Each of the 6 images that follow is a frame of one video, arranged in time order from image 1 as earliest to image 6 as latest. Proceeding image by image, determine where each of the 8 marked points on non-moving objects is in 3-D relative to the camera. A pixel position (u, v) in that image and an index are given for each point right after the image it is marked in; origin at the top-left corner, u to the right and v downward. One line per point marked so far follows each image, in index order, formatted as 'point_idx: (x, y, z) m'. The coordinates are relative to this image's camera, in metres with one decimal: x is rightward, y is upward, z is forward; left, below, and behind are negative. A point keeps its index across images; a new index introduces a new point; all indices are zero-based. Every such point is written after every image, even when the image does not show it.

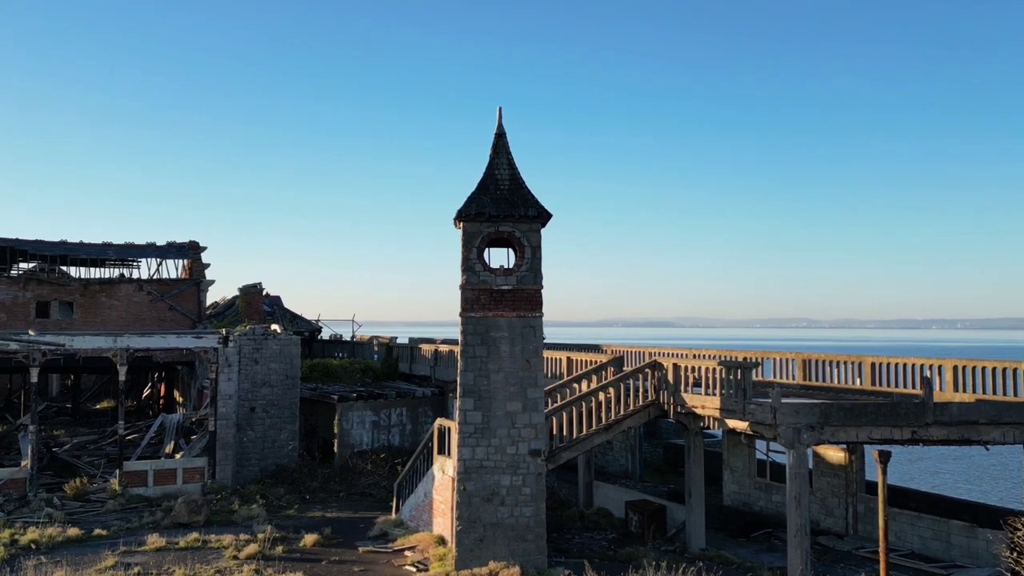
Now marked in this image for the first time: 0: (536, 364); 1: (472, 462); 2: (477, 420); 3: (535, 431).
0: (+0.4, -1.4, +18.0) m
1: (-0.7, -3.1, +17.9) m
2: (-0.6, -2.4, +17.9) m
3: (+0.4, -2.6, +18.0) m
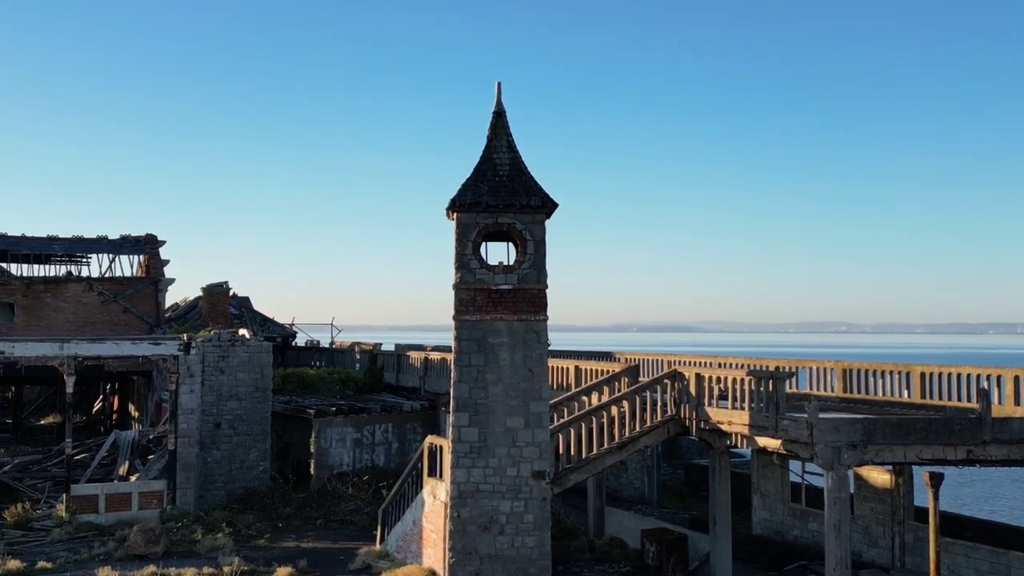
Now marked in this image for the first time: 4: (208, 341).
0: (+0.4, -1.4, +15.6) m
1: (-0.7, -3.1, +15.5) m
2: (-0.6, -2.3, +15.5) m
3: (+0.4, -2.6, +15.7) m
4: (-6.1, -1.1, +19.4) m
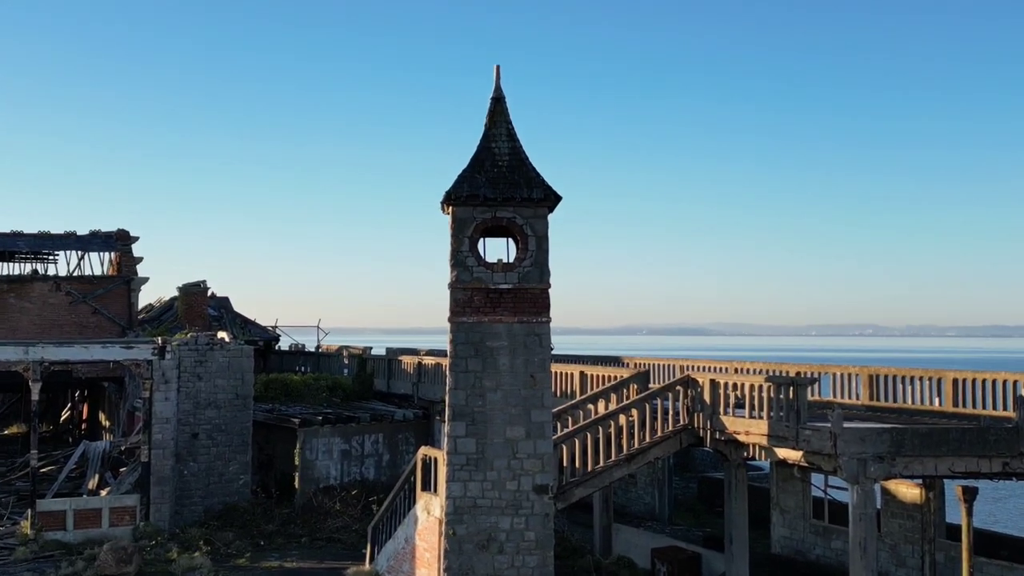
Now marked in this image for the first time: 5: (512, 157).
0: (+0.4, -1.4, +14.4) m
1: (-0.7, -3.1, +14.2) m
2: (-0.6, -2.3, +14.2) m
3: (+0.4, -2.6, +14.4) m
4: (-6.1, -1.1, +18.1) m
5: (0.0, +2.0, +15.2) m
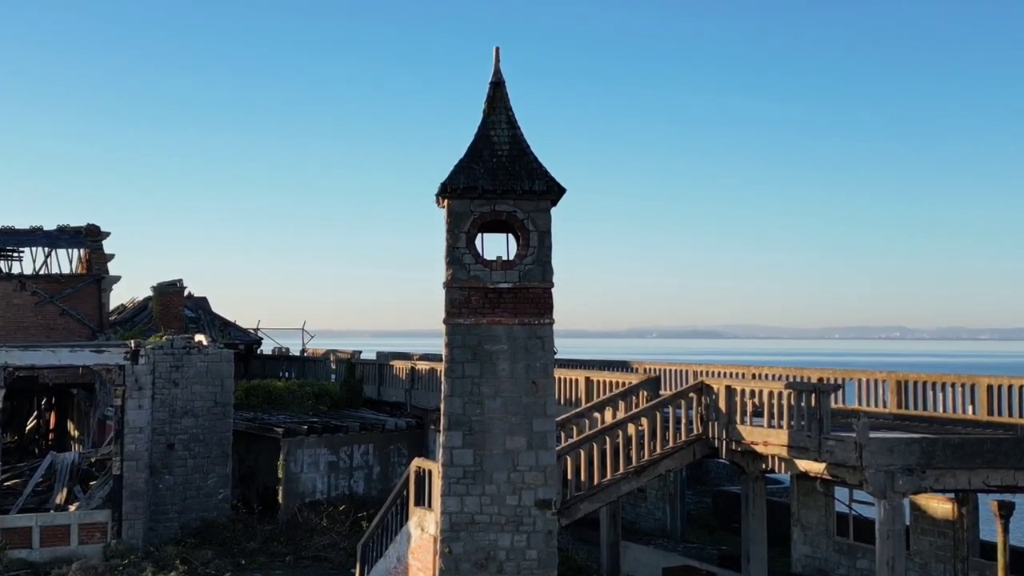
0: (+0.4, -1.3, +13.2) m
1: (-0.7, -3.0, +13.1) m
2: (-0.6, -2.3, +13.1) m
3: (+0.4, -2.5, +13.2) m
4: (-6.1, -1.1, +17.0) m
5: (0.0, +2.0, +14.1) m
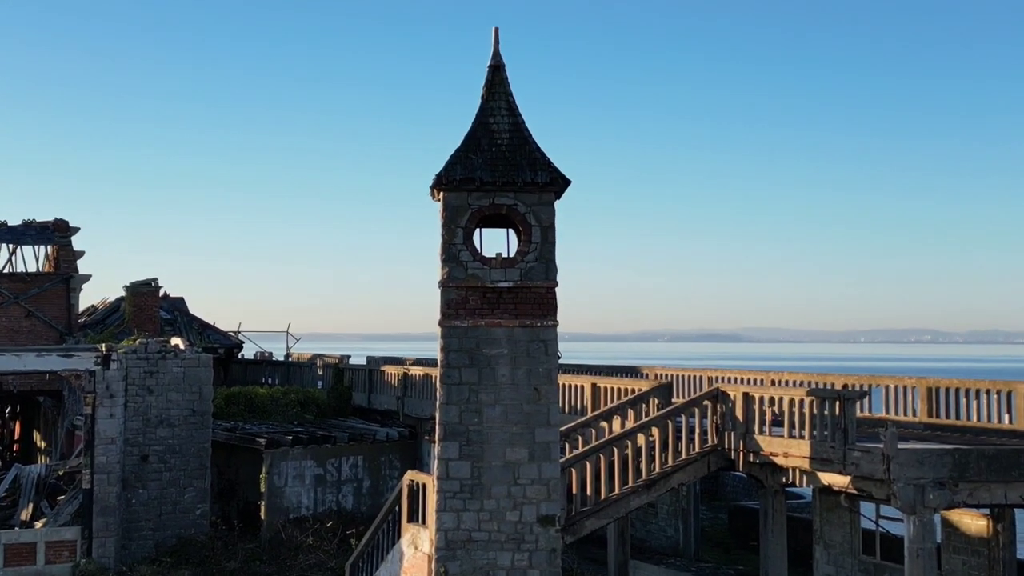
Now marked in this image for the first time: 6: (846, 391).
0: (+0.5, -1.3, +12.2) m
1: (-0.7, -3.0, +12.0) m
2: (-0.6, -2.3, +12.0) m
3: (+0.4, -2.5, +12.2) m
4: (-6.1, -1.1, +15.9) m
5: (0.0, +2.0, +13.0) m
6: (+4.4, -1.3, +12.7) m
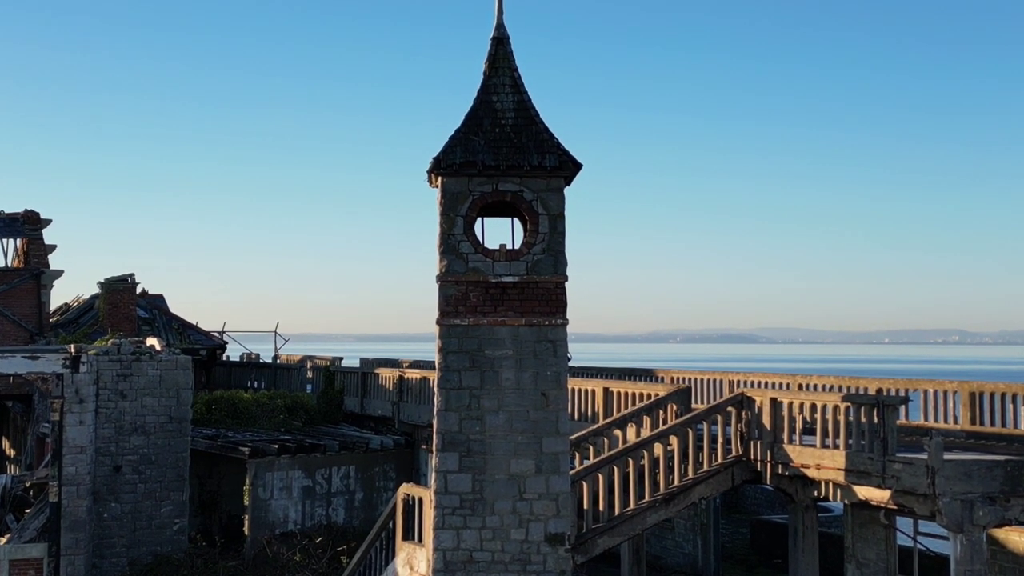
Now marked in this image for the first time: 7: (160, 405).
0: (+0.5, -1.2, +11.0) m
1: (-0.6, -3.0, +10.8) m
2: (-0.5, -2.2, +10.8) m
3: (+0.5, -2.5, +11.0) m
4: (-6.0, -1.0, +14.7) m
5: (+0.1, +2.1, +11.9) m
6: (+4.4, -1.3, +11.5) m
7: (-5.3, -1.8, +15.3) m
